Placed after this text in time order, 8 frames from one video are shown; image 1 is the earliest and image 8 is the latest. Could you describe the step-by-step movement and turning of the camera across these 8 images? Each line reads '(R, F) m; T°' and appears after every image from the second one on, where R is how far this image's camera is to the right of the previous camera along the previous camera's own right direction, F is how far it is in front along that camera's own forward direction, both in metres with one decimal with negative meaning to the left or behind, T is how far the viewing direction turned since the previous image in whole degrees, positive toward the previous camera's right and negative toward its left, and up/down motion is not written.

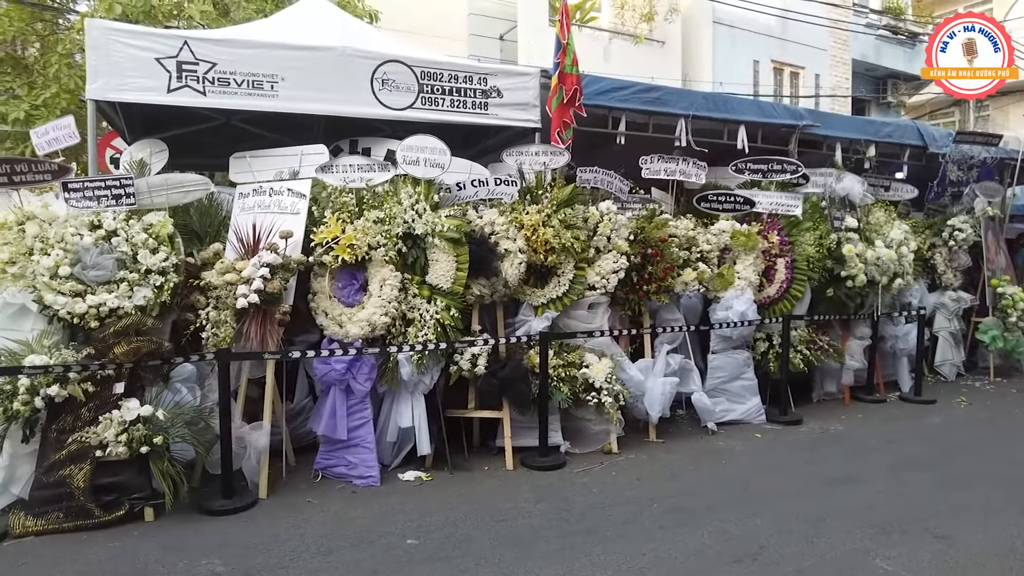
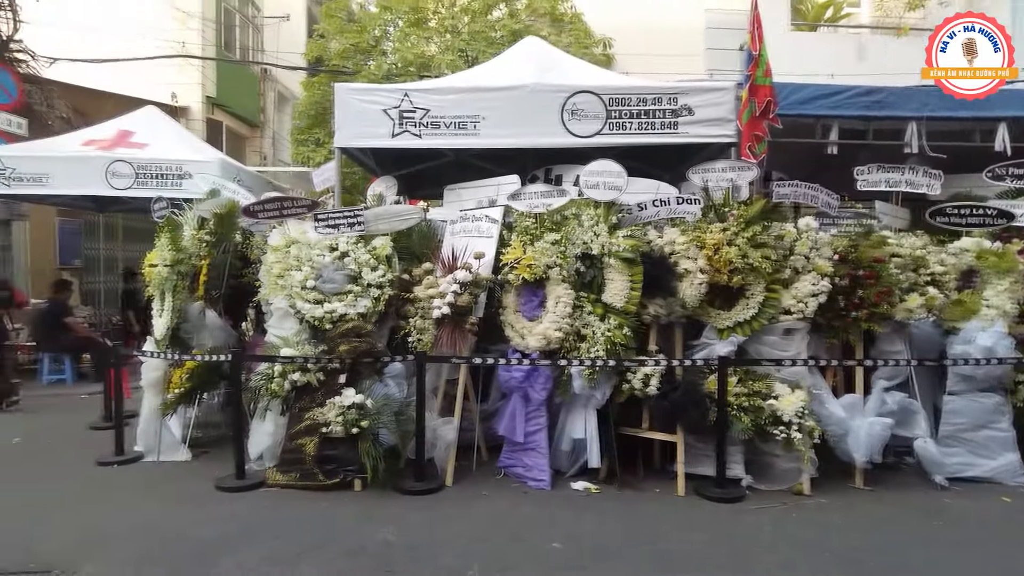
(+0.8, 0.0) m; -24°
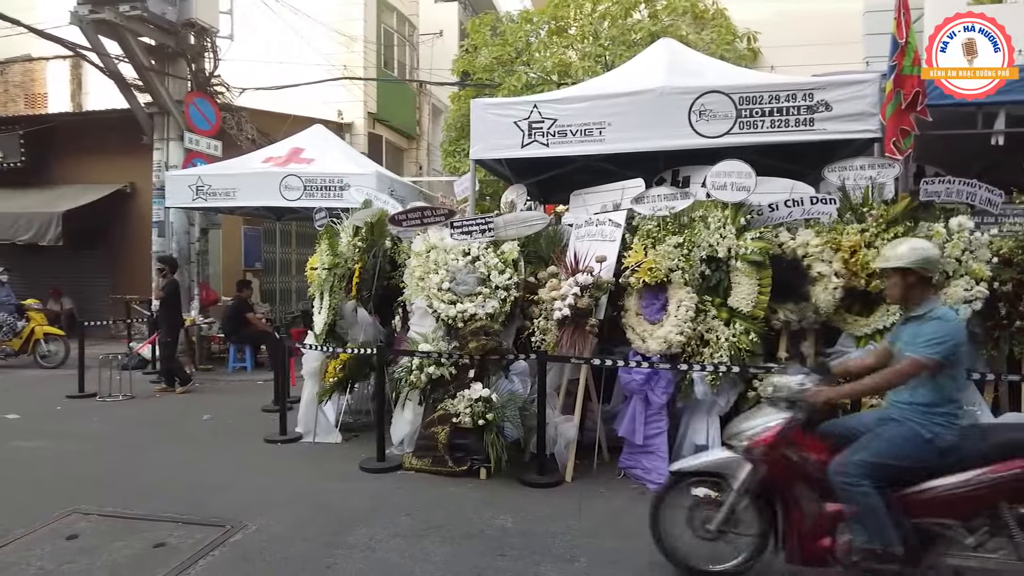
(+0.2, -0.1) m; -13°
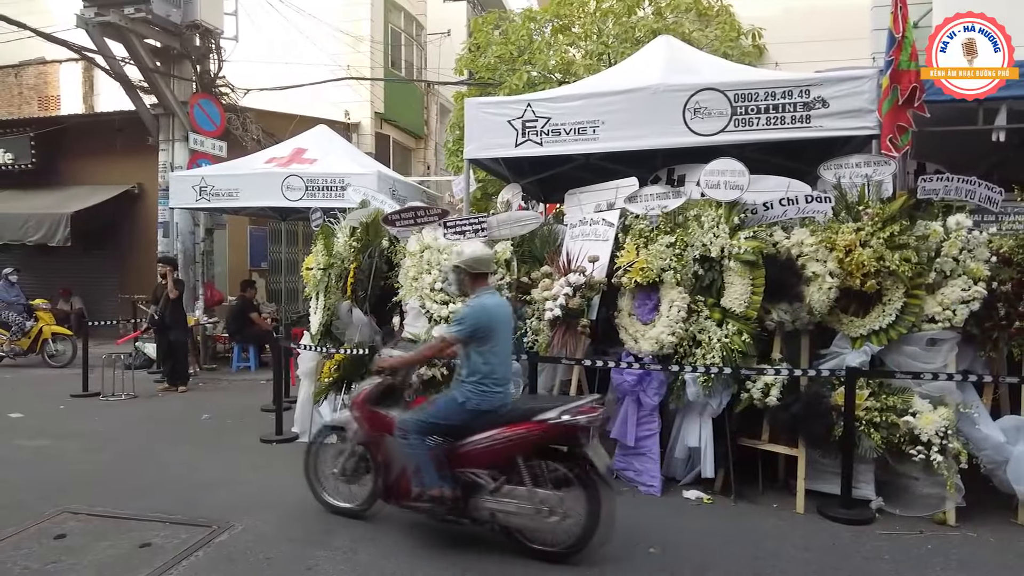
(+0.2, 0.0) m; -1°
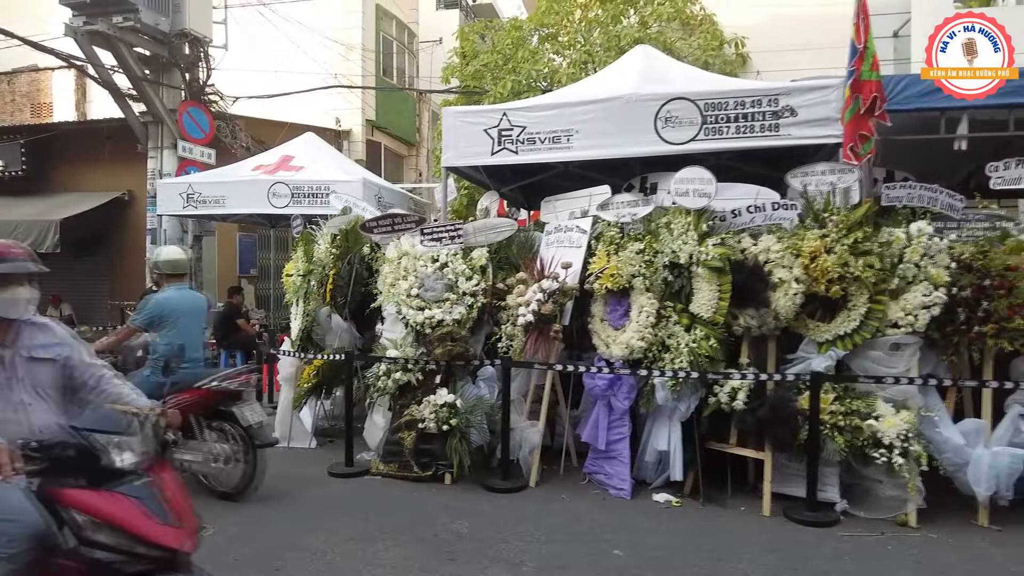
(+0.2, -0.1) m; 0°
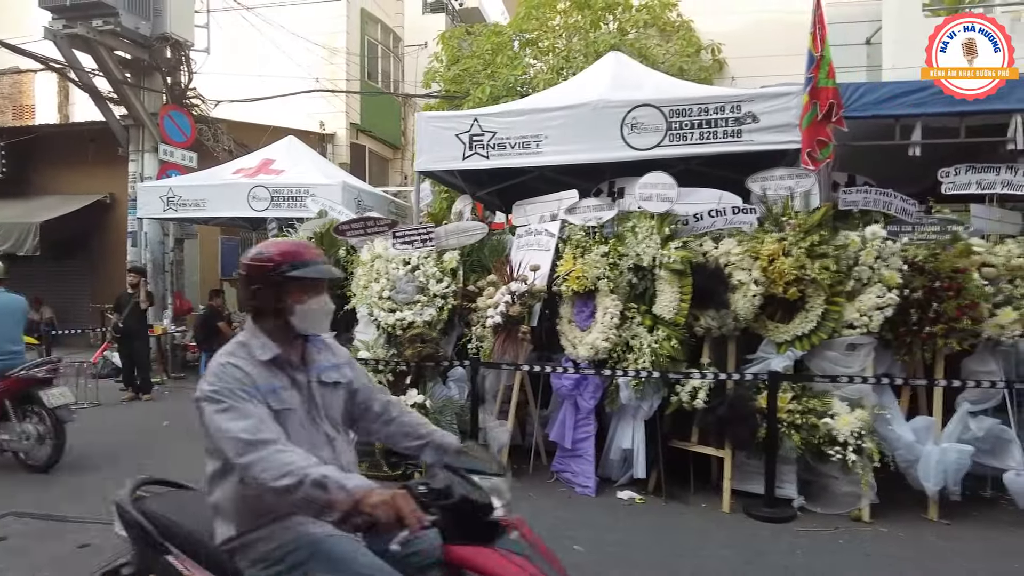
(+0.2, -0.1) m; +1°
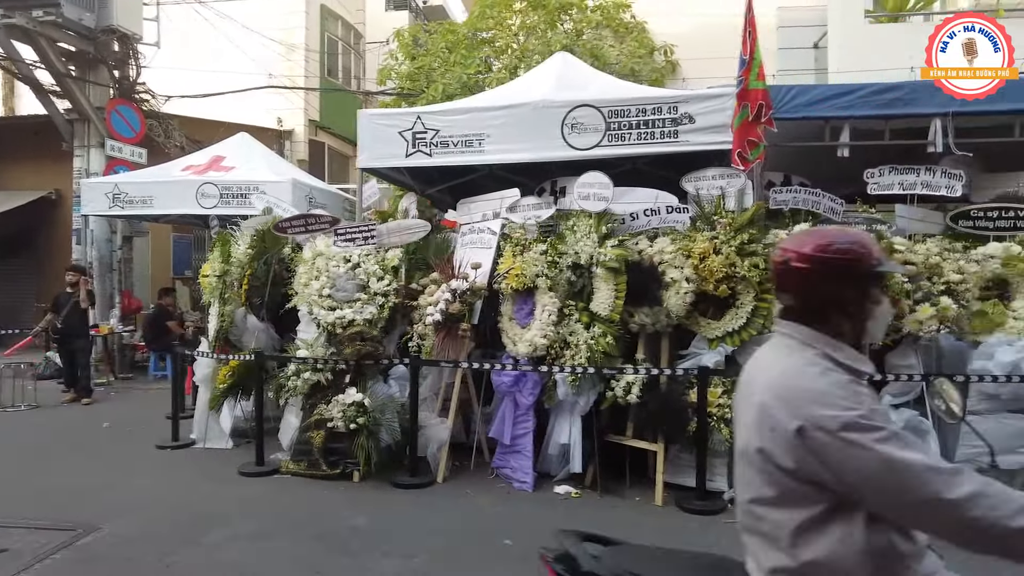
(+0.3, 0.0) m; +3°
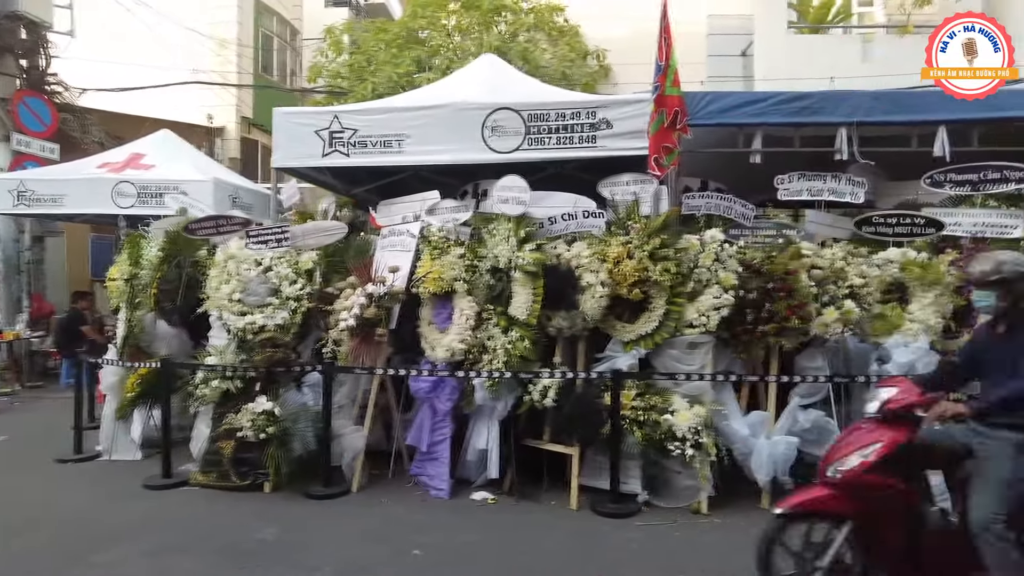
(+0.3, +0.1) m; +4°
